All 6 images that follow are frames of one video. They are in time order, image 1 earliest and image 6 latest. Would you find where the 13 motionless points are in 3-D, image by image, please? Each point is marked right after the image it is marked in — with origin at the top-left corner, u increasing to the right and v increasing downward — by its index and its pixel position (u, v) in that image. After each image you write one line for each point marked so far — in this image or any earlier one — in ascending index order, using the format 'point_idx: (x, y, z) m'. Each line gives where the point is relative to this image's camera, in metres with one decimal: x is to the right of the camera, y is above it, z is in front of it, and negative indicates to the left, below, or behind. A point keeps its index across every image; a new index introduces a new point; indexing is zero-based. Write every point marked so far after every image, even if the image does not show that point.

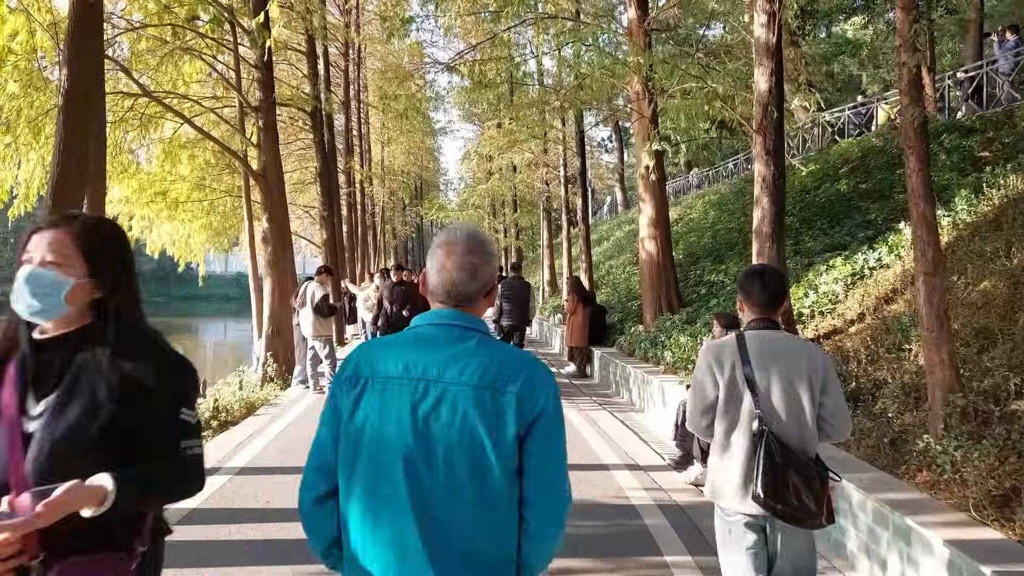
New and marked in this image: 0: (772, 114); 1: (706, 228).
0: (+3.2, +2.1, +8.5) m
1: (+5.3, +1.7, +19.1) m
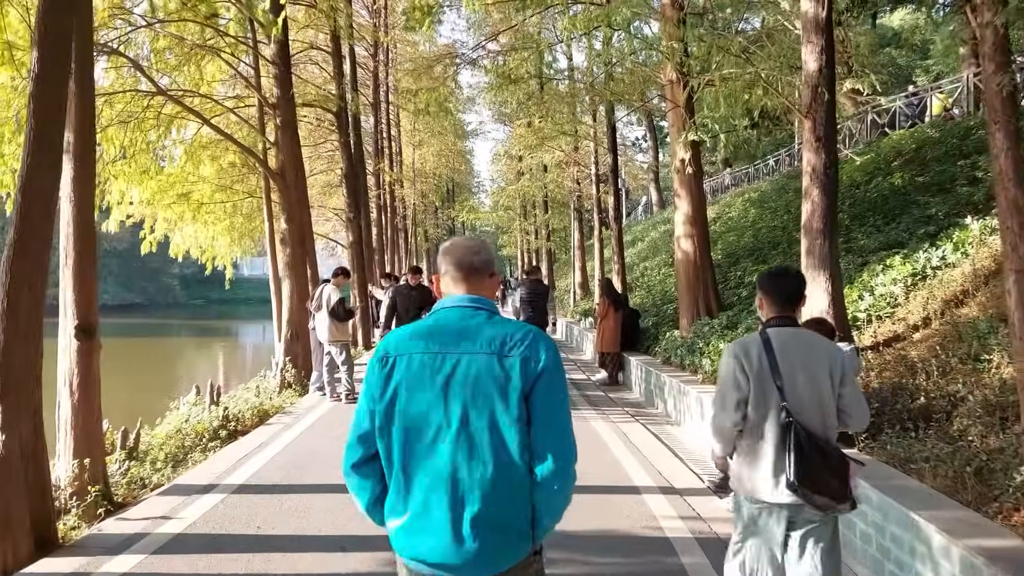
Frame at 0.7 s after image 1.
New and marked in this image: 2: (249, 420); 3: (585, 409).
0: (+3.5, +2.1, +7.7) m
1: (+6.1, +1.6, +18.2) m
2: (-3.5, -1.8, +9.3) m
3: (+1.1, -1.8, +10.2) m
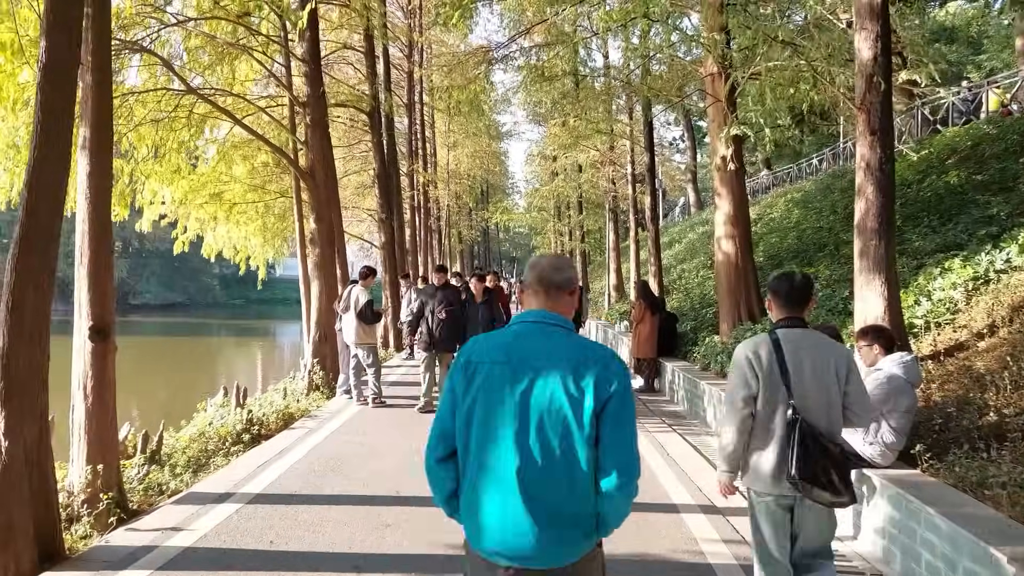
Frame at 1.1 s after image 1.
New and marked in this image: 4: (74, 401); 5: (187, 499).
0: (+3.8, +2.1, +7.2) m
1: (+7.0, +1.5, +17.5) m
2: (-3.1, -1.8, +9.1) m
3: (+1.5, -1.8, +9.8) m
4: (-3.6, -0.9, +5.8) m
5: (-2.8, -1.8, +6.0) m
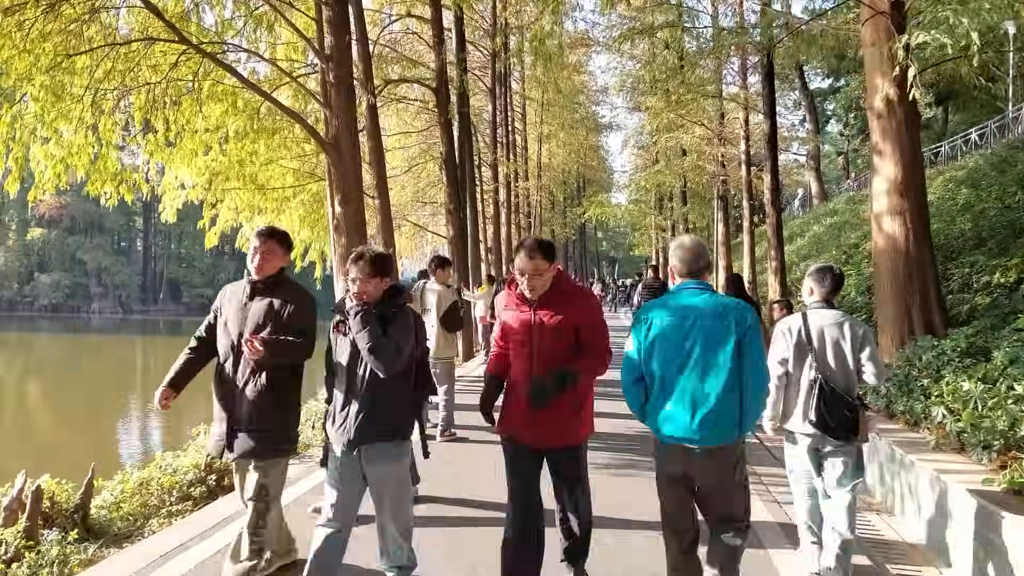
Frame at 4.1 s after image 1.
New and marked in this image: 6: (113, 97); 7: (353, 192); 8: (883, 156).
0: (+4.0, +2.1, +3.9) m
1: (+8.7, +1.5, +13.6) m
2: (-2.5, -1.7, +6.8) m
3: (+2.1, -1.8, +6.8) m
4: (-3.6, -0.9, +3.6) m
5: (-2.7, -1.8, +3.6) m
6: (-5.4, +2.6, +9.5) m
7: (-2.2, +1.3, +9.7) m
8: (+4.2, +1.5, +7.8) m
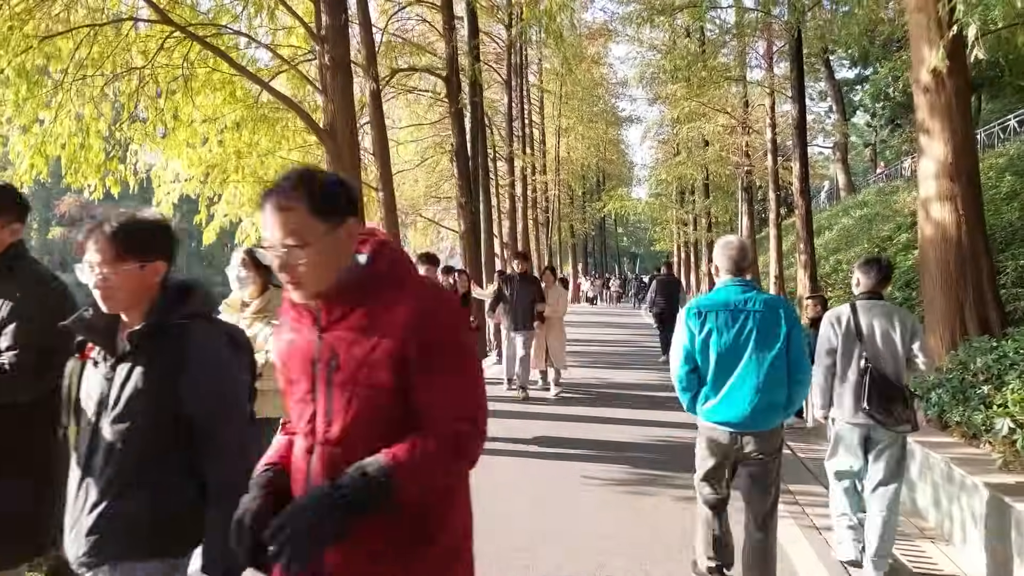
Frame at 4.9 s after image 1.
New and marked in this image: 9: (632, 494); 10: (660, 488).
0: (+3.9, +2.1, +3.1) m
1: (+8.9, +1.6, +12.6) m
2: (-2.5, -1.7, +6.2) m
3: (+2.2, -1.8, +6.0) m
4: (-3.6, -0.9, +3.0) m
5: (-2.7, -1.8, +3.0) m
6: (-5.3, +2.6, +9.0) m
7: (-2.1, +1.4, +9.1) m
8: (+4.2, +1.5, +7.0) m
9: (+1.0, -1.8, +5.9) m
10: (+1.3, -1.8, +6.1) m
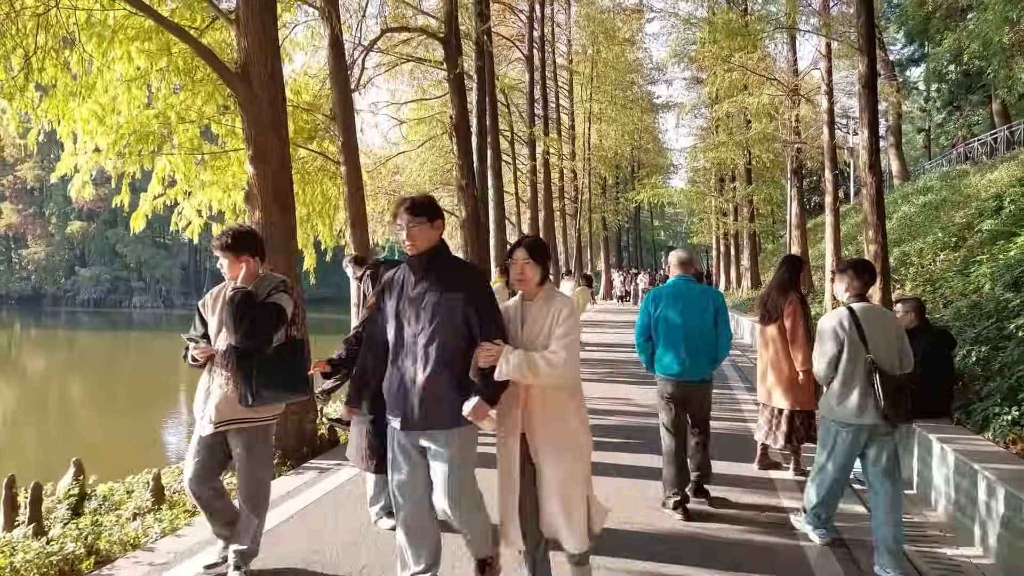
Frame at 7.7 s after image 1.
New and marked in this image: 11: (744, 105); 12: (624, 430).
0: (+3.4, +2.1, +0.5) m
1: (+8.8, +1.6, +9.8) m
2: (-2.9, -1.7, +4.0) m
3: (+1.8, -1.8, +3.6) m
4: (-4.1, -0.9, +0.8) m
5: (-3.3, -1.8, +0.8) m
6: (-5.6, +2.6, +6.9) m
7: (-2.3, +1.4, +6.9) m
8: (+3.9, +1.5, +4.4) m
9: (+0.6, -1.8, +3.5) m
10: (+0.9, -1.8, +3.7) m
11: (+6.0, +4.9, +18.2) m
12: (+1.4, -1.7, +8.4) m
